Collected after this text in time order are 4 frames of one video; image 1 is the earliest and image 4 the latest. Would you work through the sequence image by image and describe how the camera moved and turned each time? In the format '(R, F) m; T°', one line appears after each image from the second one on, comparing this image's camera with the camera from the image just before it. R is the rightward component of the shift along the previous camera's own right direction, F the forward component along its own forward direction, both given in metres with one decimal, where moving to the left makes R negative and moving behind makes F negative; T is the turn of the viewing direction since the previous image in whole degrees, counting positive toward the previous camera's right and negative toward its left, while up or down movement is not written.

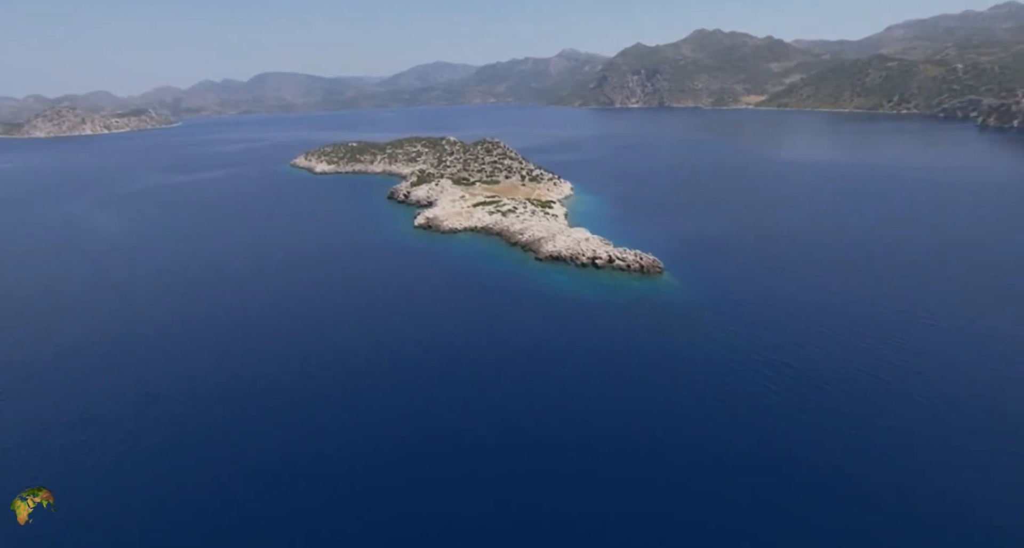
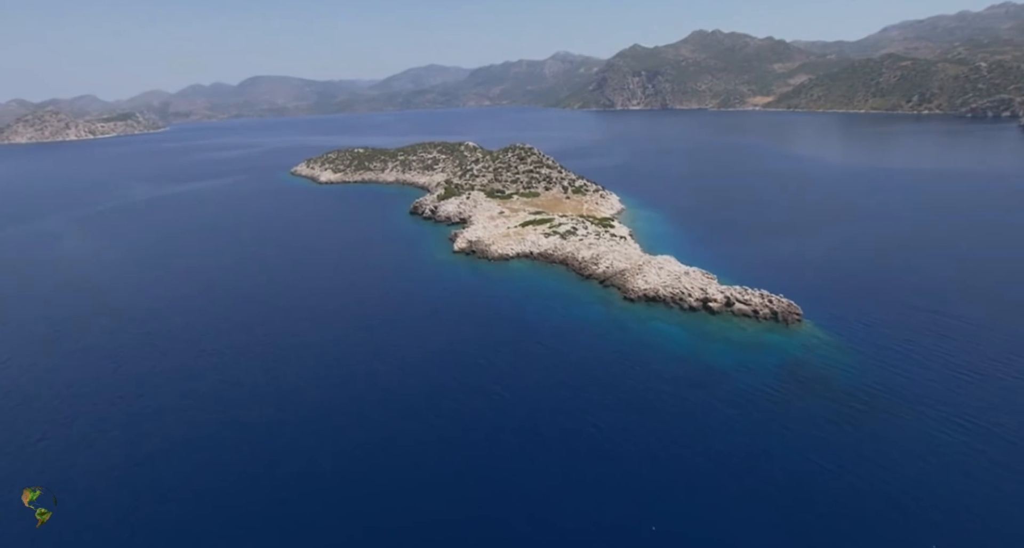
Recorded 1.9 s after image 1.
(-5.7, +9.7) m; +1°
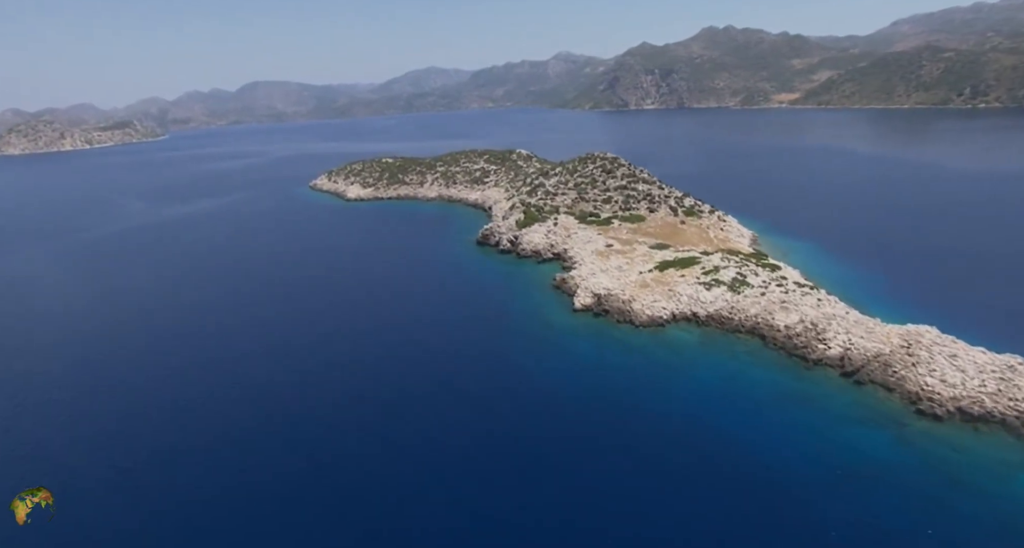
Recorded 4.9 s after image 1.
(-8.8, +14.0) m; 0°
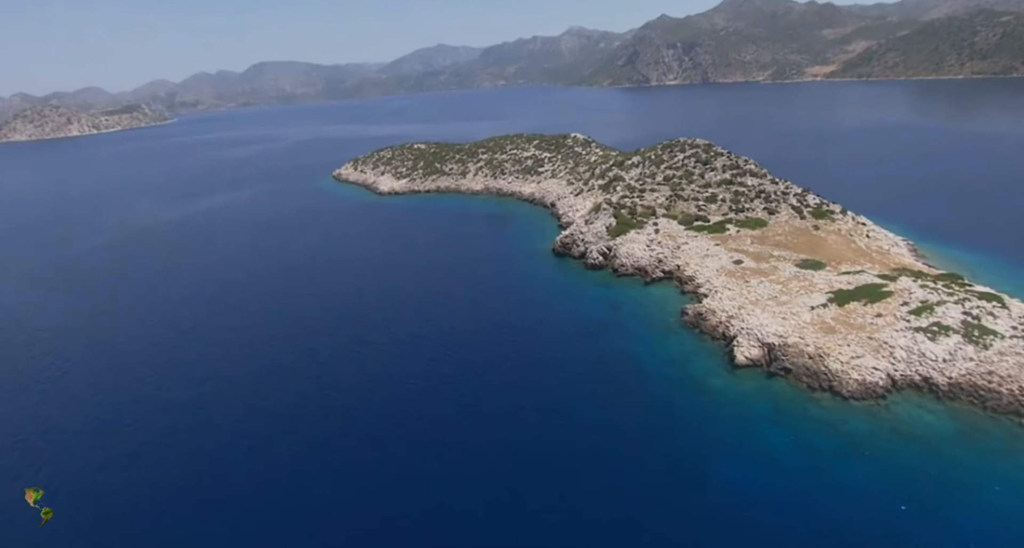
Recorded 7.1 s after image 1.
(-5.6, +10.1) m; -1°
